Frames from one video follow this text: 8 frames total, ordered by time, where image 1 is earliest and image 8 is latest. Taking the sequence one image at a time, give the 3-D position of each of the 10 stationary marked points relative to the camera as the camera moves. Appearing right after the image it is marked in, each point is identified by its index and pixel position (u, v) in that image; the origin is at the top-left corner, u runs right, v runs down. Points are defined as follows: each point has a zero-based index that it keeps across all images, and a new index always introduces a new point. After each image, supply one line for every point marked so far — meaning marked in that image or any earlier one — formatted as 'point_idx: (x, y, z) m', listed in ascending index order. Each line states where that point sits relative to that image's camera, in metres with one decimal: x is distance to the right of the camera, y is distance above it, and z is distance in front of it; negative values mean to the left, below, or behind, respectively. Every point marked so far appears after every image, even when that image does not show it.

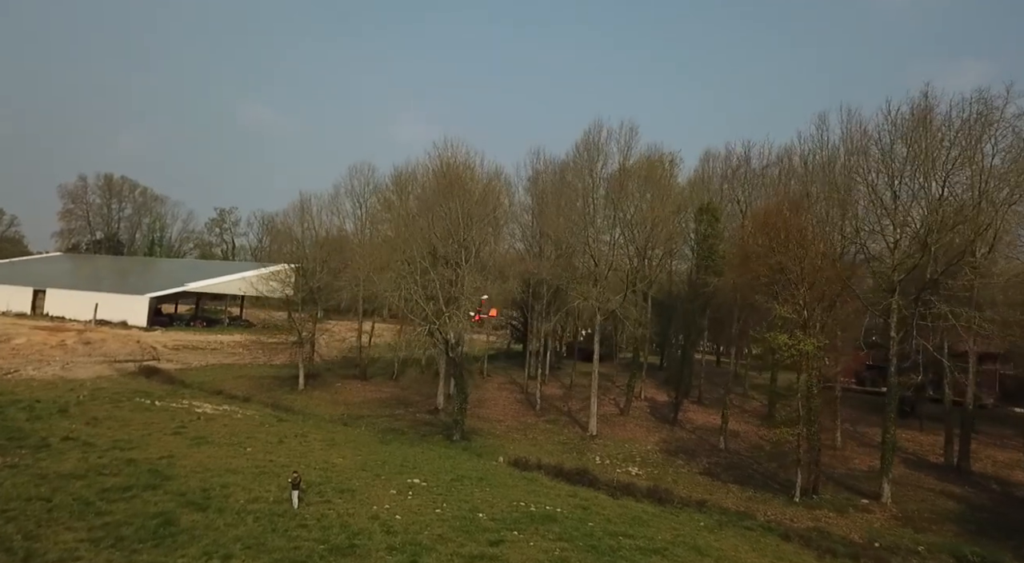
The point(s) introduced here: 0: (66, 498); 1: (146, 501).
0: (-11.1, -5.5, +19.6) m
1: (-9.2, -5.6, +19.8) m
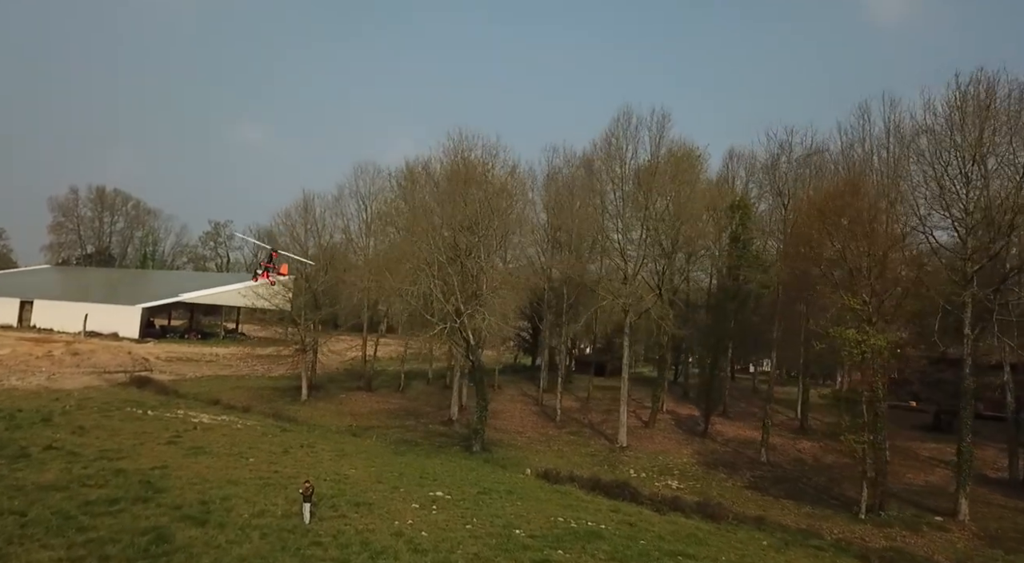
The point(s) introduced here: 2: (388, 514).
0: (-10.1, -5.1, +17.1) m
1: (-8.3, -5.2, +17.3) m
2: (-3.0, -5.7, +19.1) m
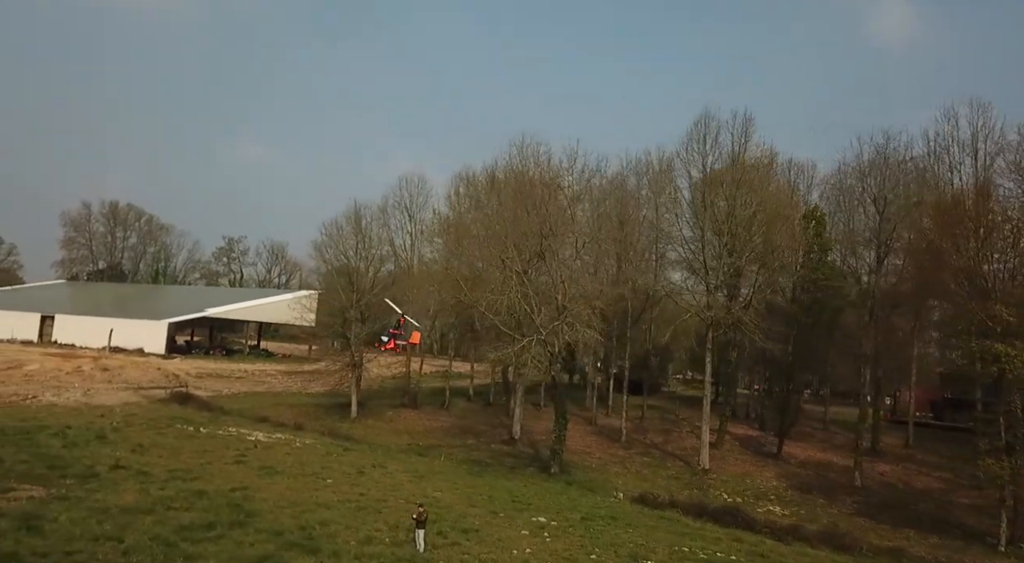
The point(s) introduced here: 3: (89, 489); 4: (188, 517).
0: (-7.3, -5.1, +15.6) m
1: (-5.5, -5.3, +15.8) m
2: (-0.2, -5.9, +17.6) m
3: (-10.7, -5.3, +19.8) m
4: (-7.3, -5.3, +17.6) m
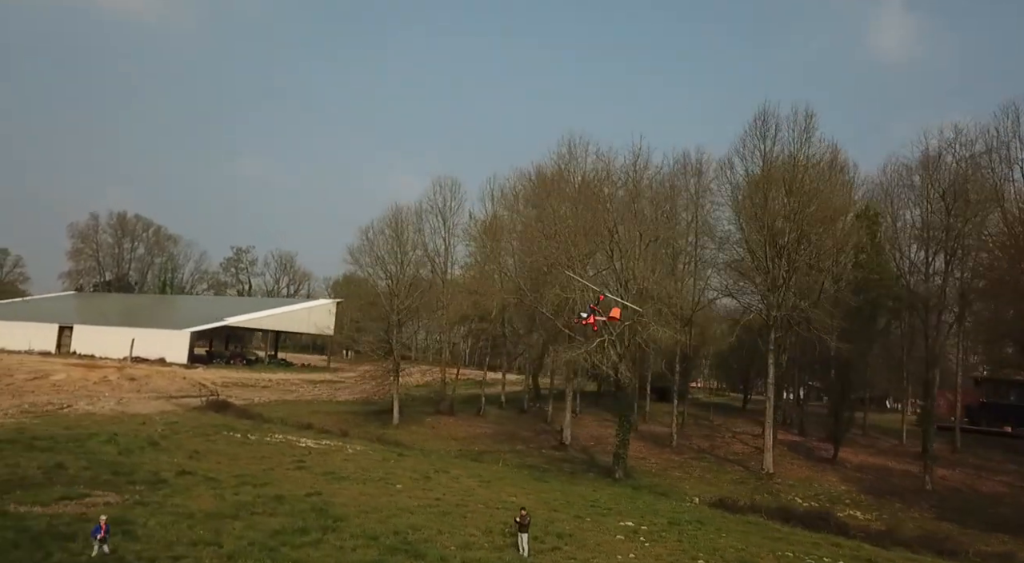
0: (-5.2, -5.0, +14.9) m
1: (-3.3, -5.2, +15.1) m
2: (+2.0, -5.8, +16.9) m
3: (-8.6, -5.2, +19.2) m
4: (-5.1, -5.2, +17.0) m
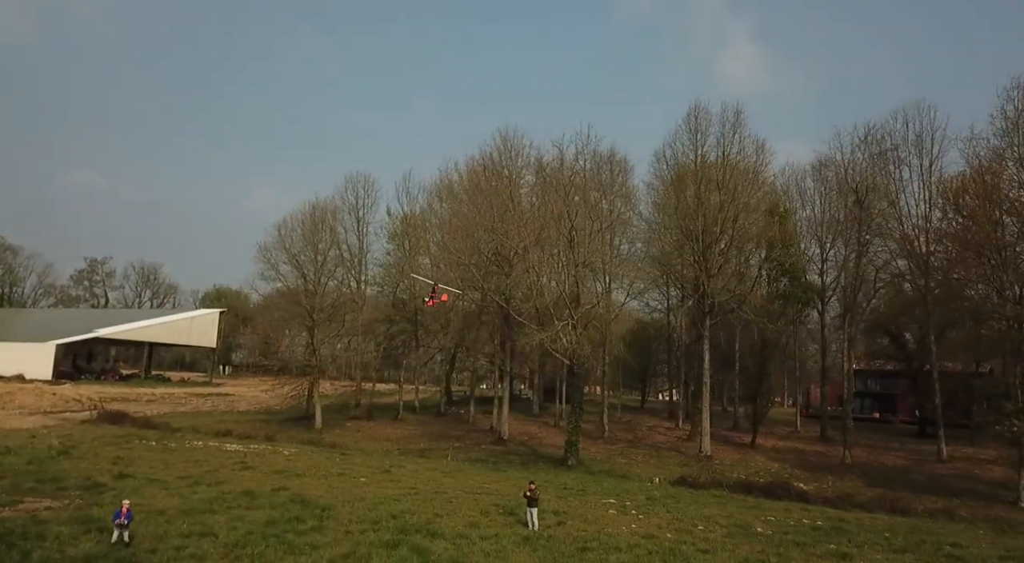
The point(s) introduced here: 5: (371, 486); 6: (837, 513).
0: (-4.7, -4.4, +13.6) m
1: (-2.9, -4.6, +14.1) m
2: (+2.0, -5.1, +16.8) m
3: (-8.8, -4.7, +17.2) m
4: (-5.0, -4.6, +15.6) m
5: (-3.6, -5.2, +19.9) m
6: (+8.1, -5.7, +19.3) m
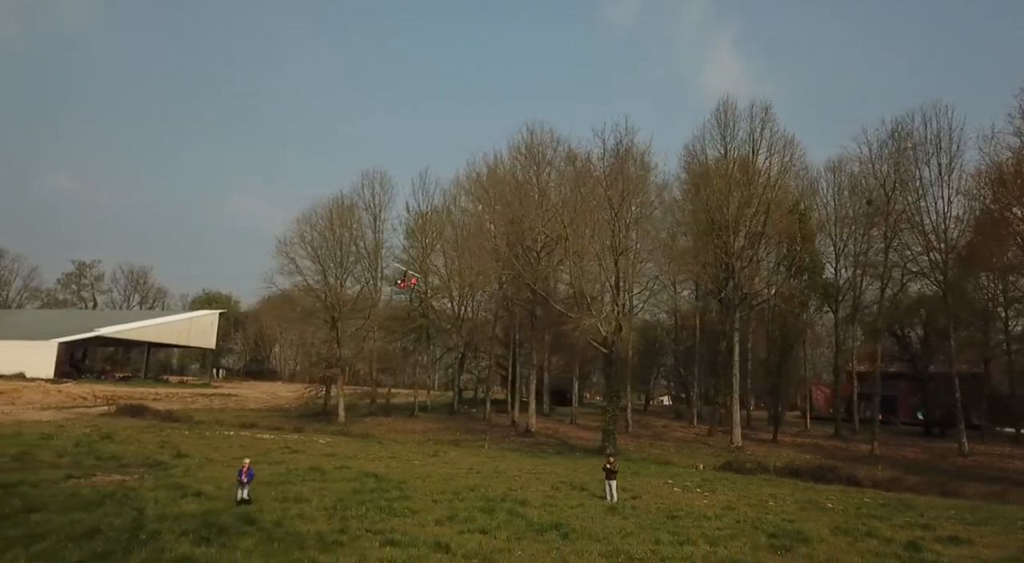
0: (-3.1, -3.8, +13.6) m
1: (-1.3, -4.0, +14.2) m
2: (+3.5, -4.6, +16.9) m
3: (-7.3, -4.2, +17.1) m
4: (-3.5, -4.1, +15.6) m
5: (-2.1, -4.7, +19.9) m
6: (+9.5, -5.3, +19.6) m
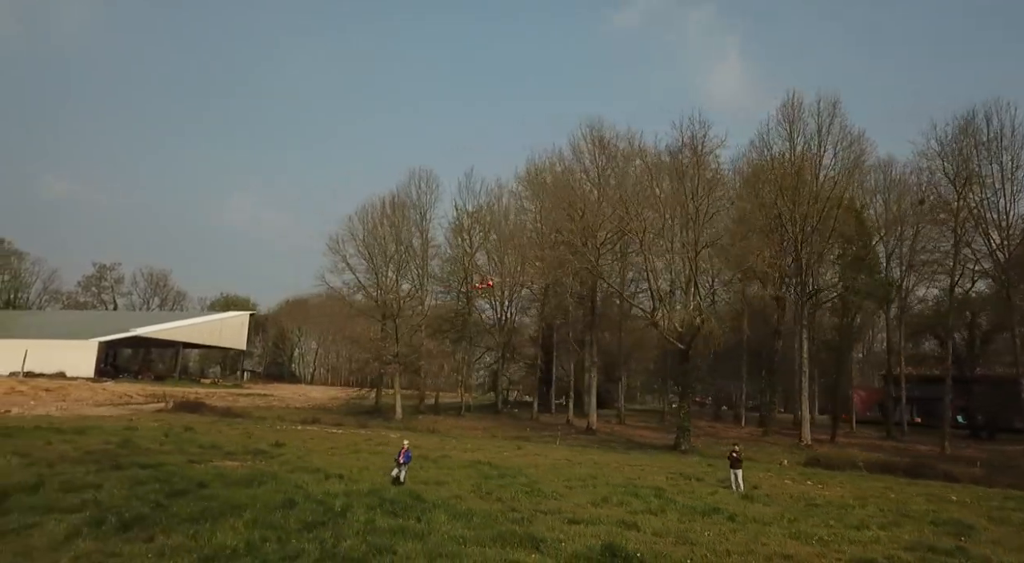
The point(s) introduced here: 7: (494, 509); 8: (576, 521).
0: (-0.7, -3.5, +13.4) m
1: (+1.1, -3.7, +14.0) m
2: (+6.0, -4.4, +16.7) m
3: (-4.8, -3.8, +17.0) m
4: (-1.0, -3.8, +15.5) m
5: (+0.4, -4.5, +19.7) m
6: (+12.0, -5.1, +19.3) m
7: (-0.2, -3.2, +11.1) m
8: (+0.8, -3.2, +10.3) m
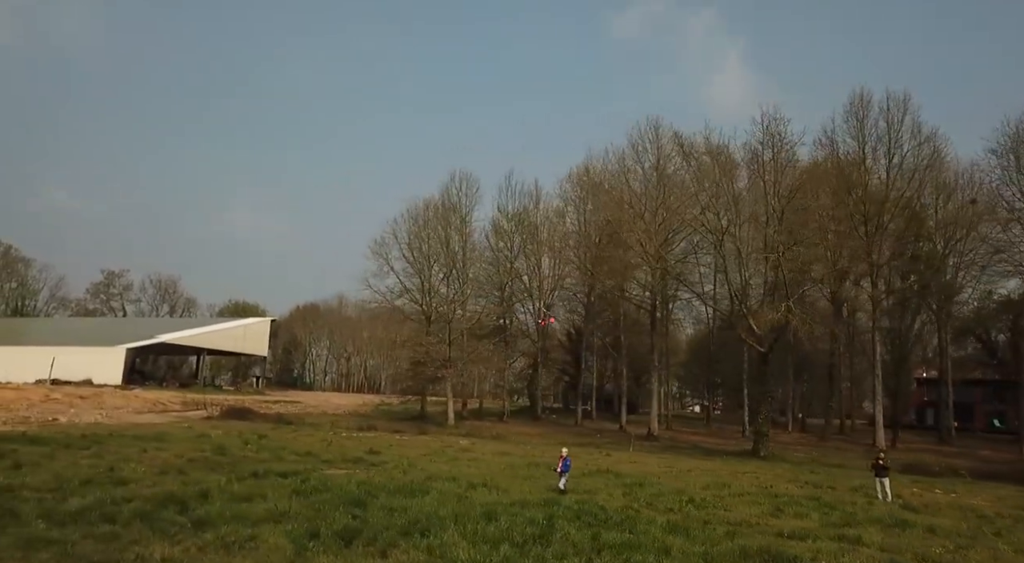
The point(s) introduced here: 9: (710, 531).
0: (+1.8, -3.5, +12.7) m
1: (+3.6, -3.6, +13.3) m
2: (+8.5, -4.4, +16.0) m
3: (-2.3, -3.8, +16.2) m
4: (+1.5, -3.8, +14.7) m
5: (+2.9, -4.5, +19.0) m
6: (+14.5, -5.1, +18.6) m
7: (+2.3, -3.2, +10.4) m
8: (+3.4, -3.1, +9.6) m
9: (+2.3, -3.0, +9.4) m
